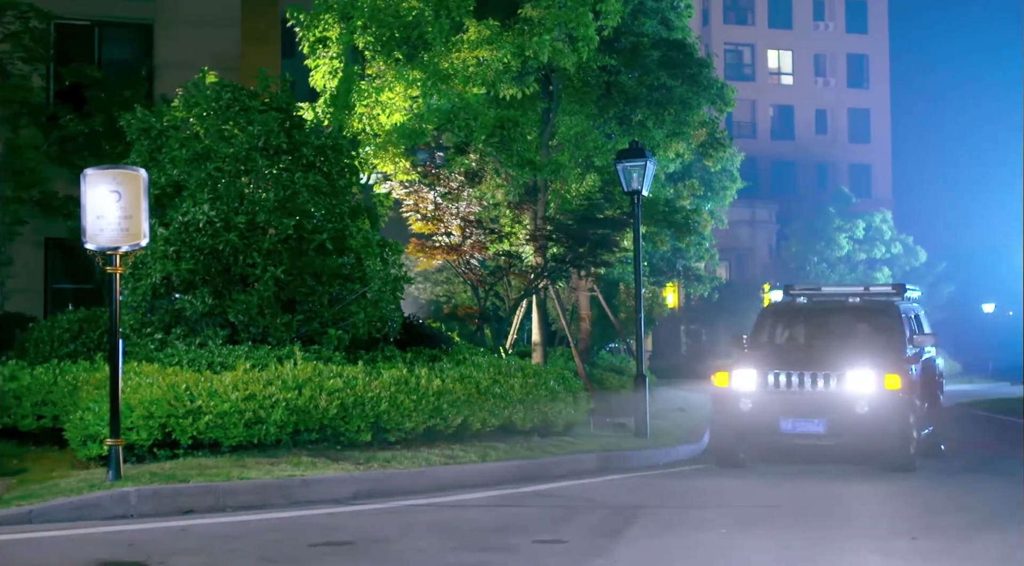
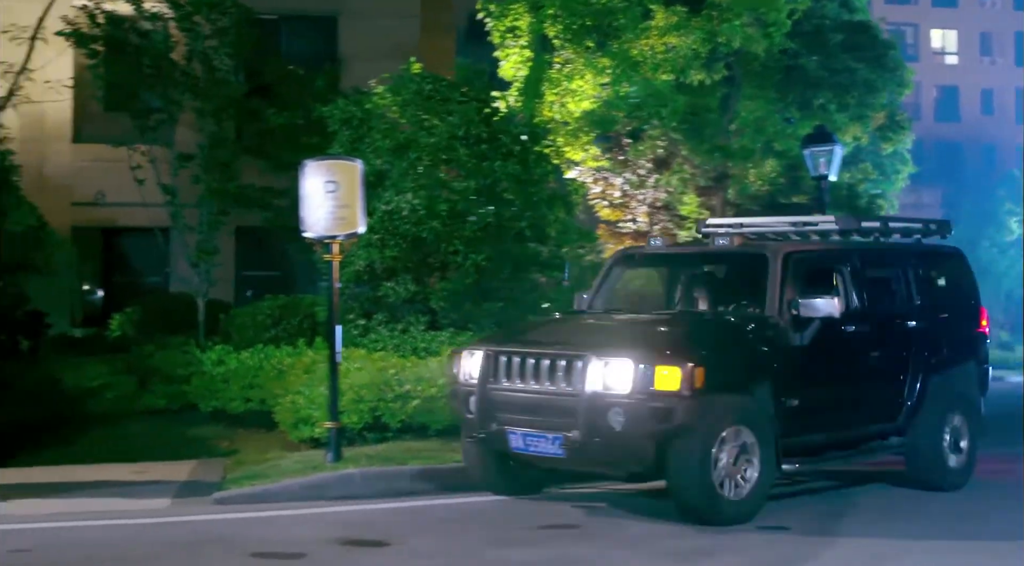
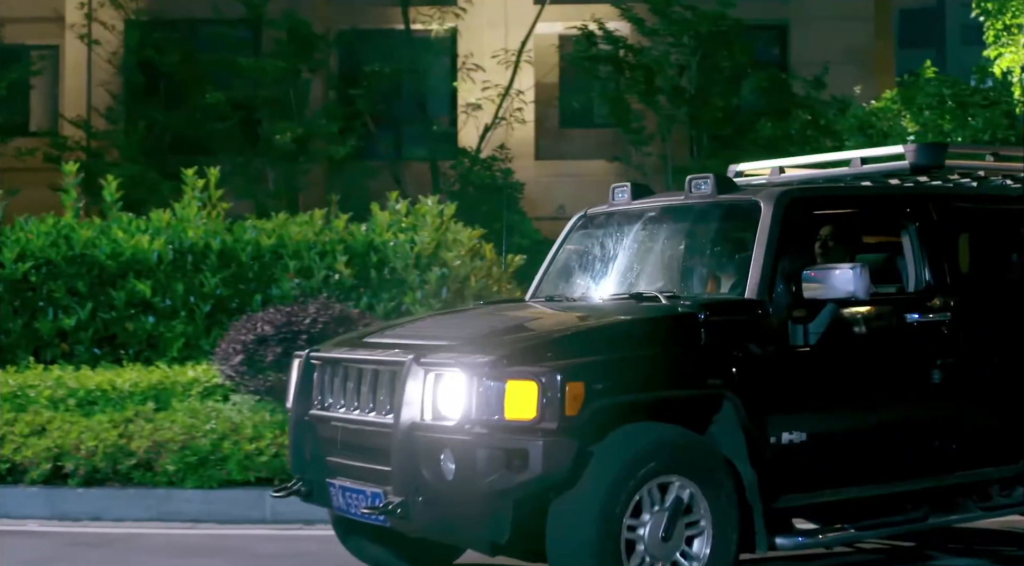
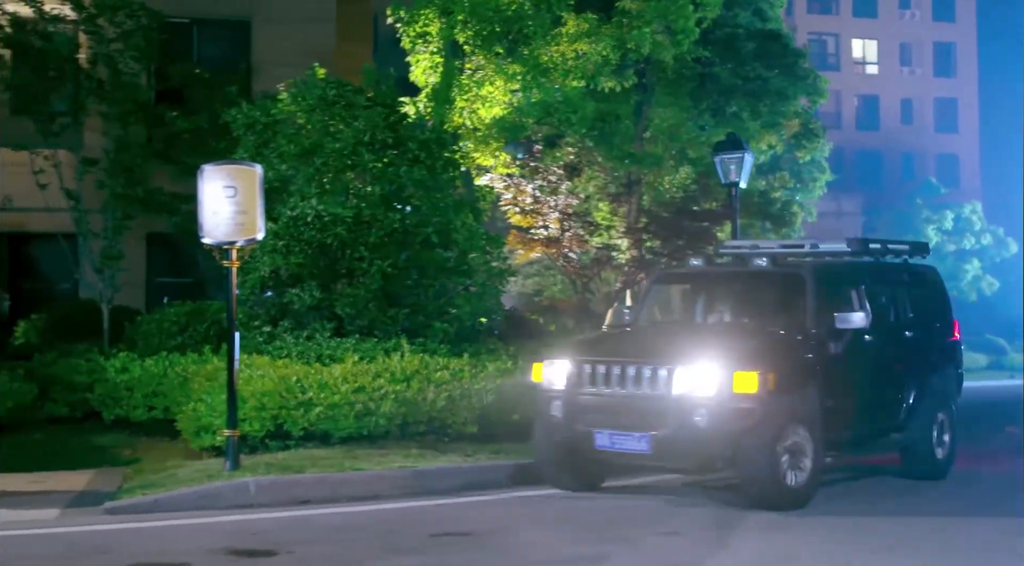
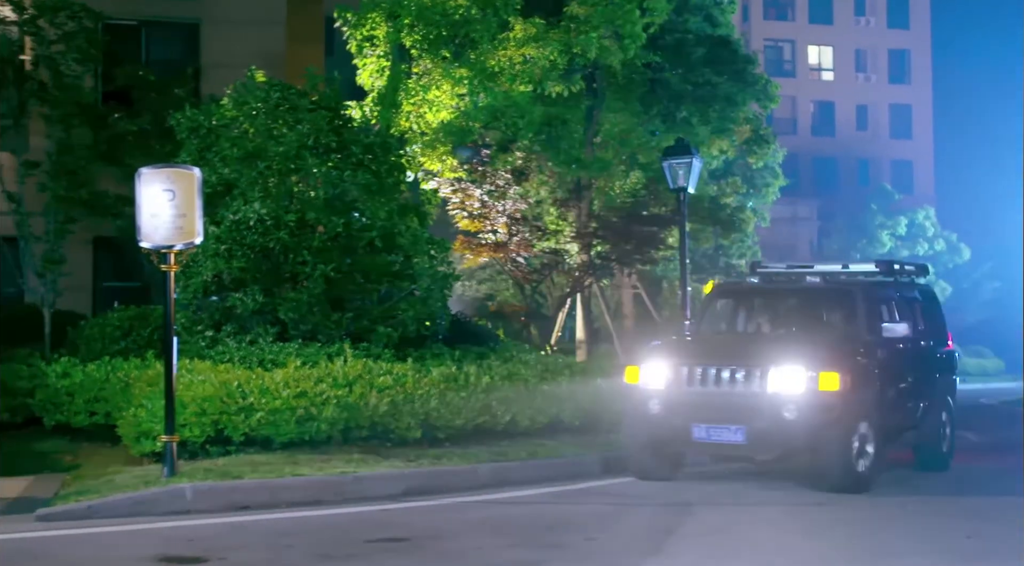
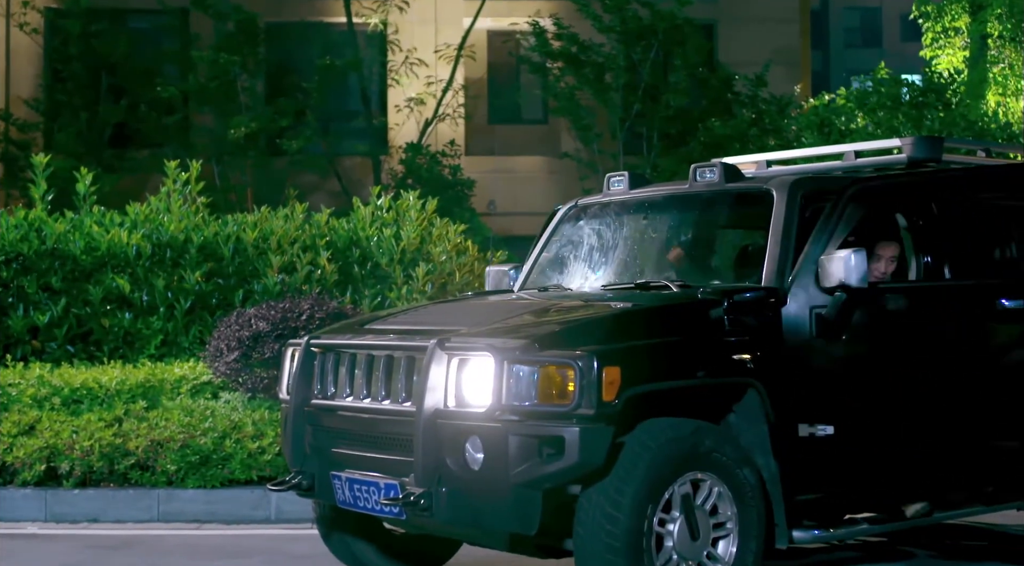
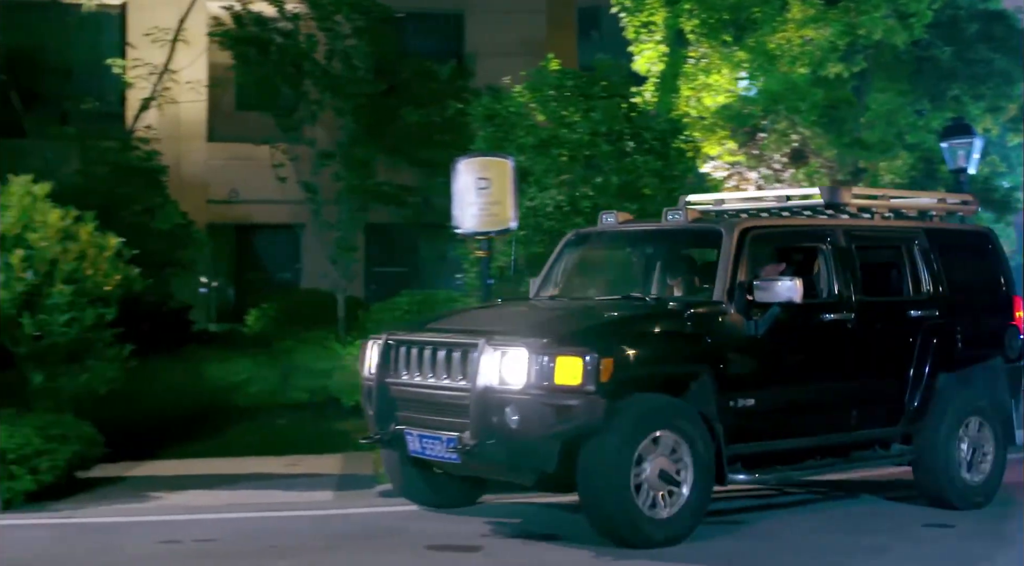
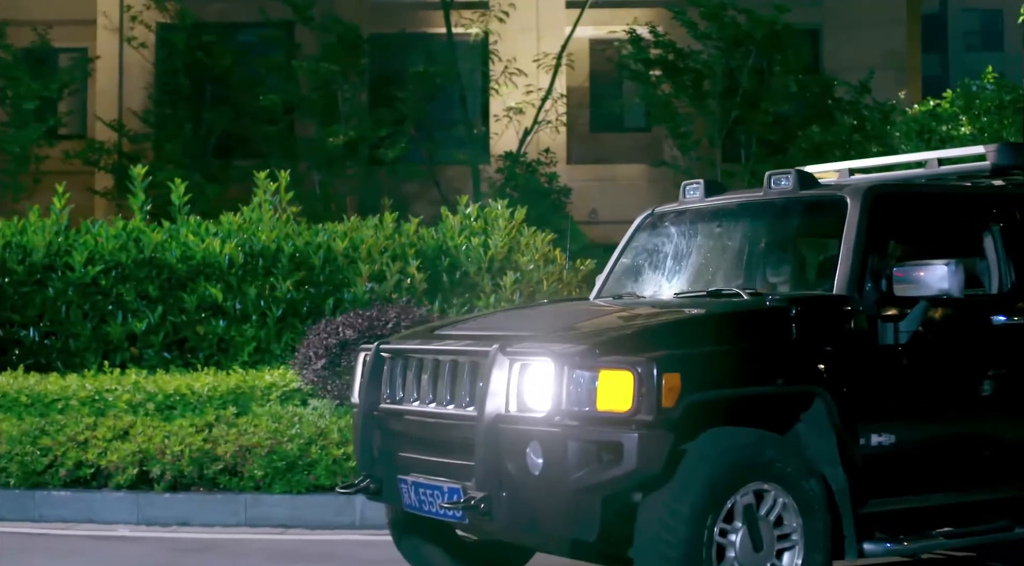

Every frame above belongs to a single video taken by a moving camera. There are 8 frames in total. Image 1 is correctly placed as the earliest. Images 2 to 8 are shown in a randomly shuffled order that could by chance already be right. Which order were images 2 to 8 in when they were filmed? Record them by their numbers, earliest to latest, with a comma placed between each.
5, 4, 2, 7, 3, 8, 6
